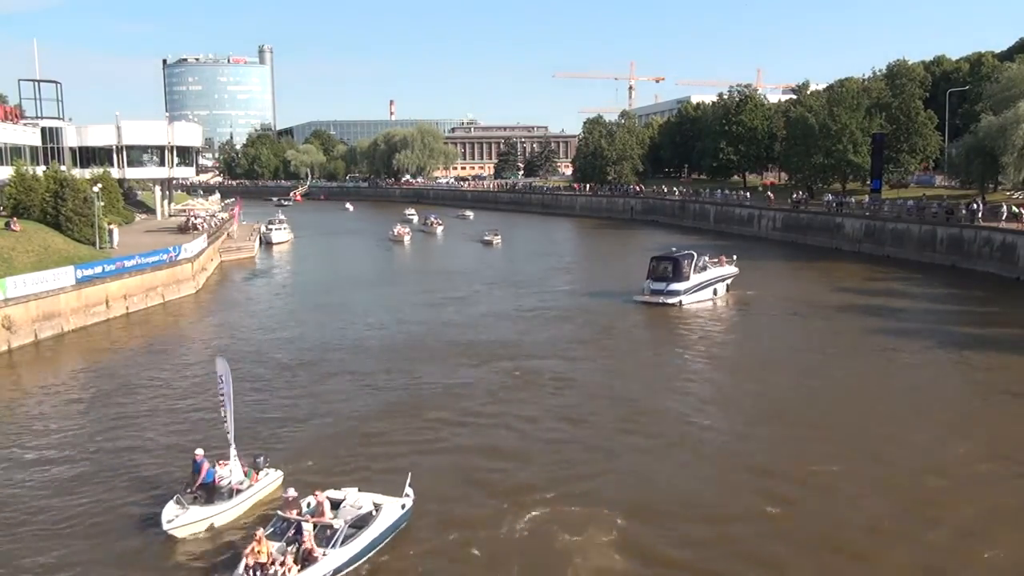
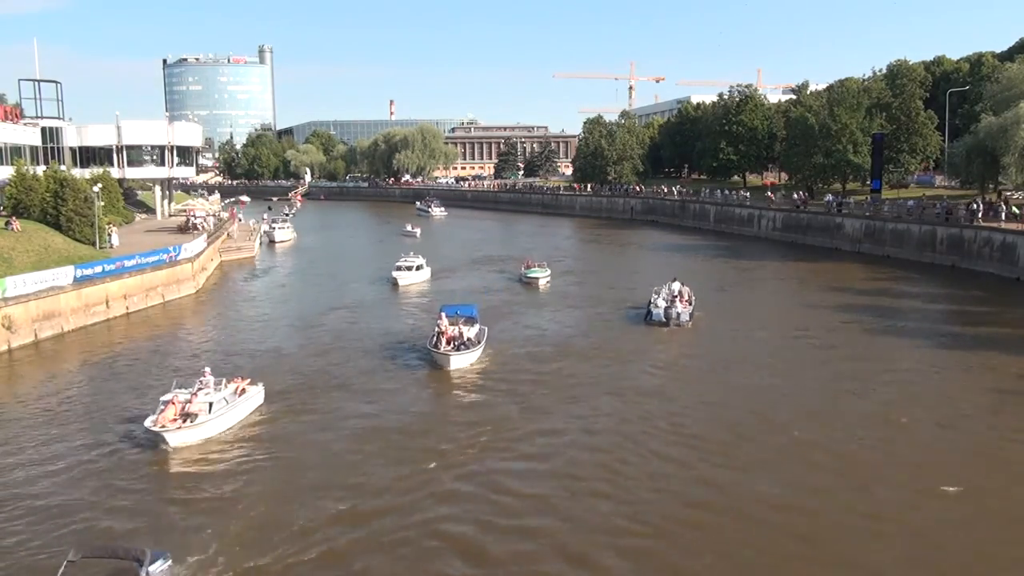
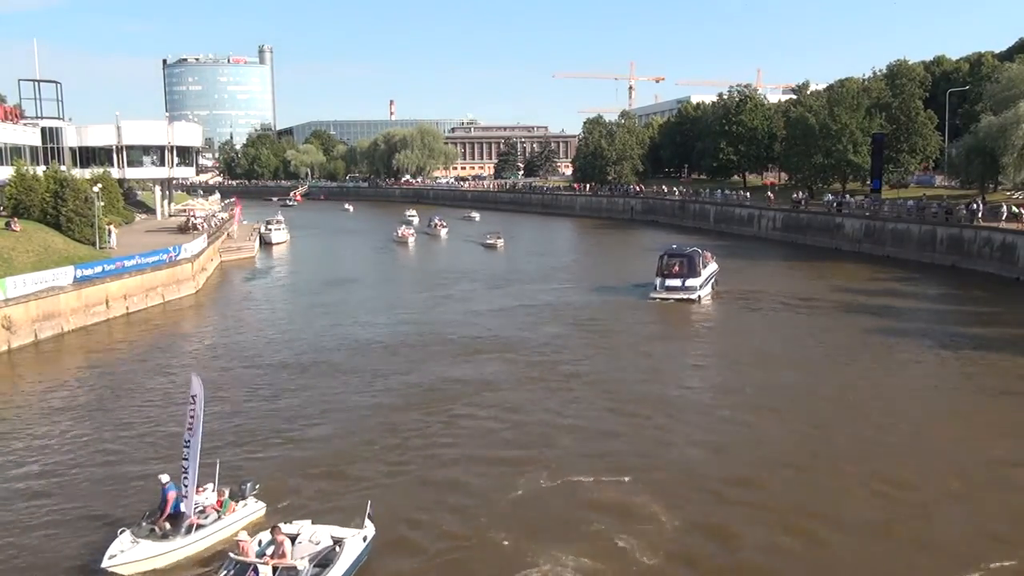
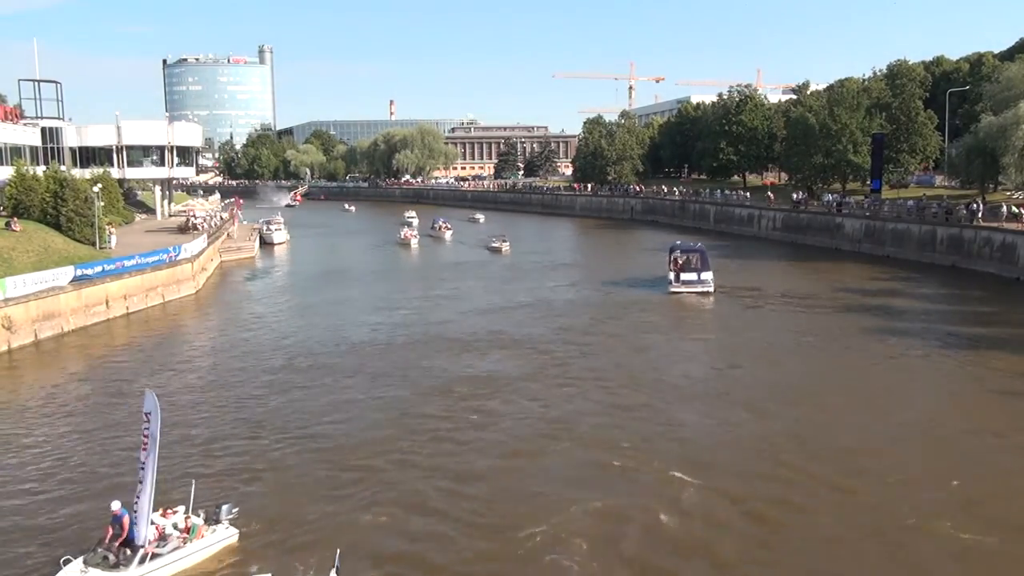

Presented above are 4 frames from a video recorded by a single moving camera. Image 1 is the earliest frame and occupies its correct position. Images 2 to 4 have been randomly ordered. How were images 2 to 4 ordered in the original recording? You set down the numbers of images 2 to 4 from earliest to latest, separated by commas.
3, 4, 2
